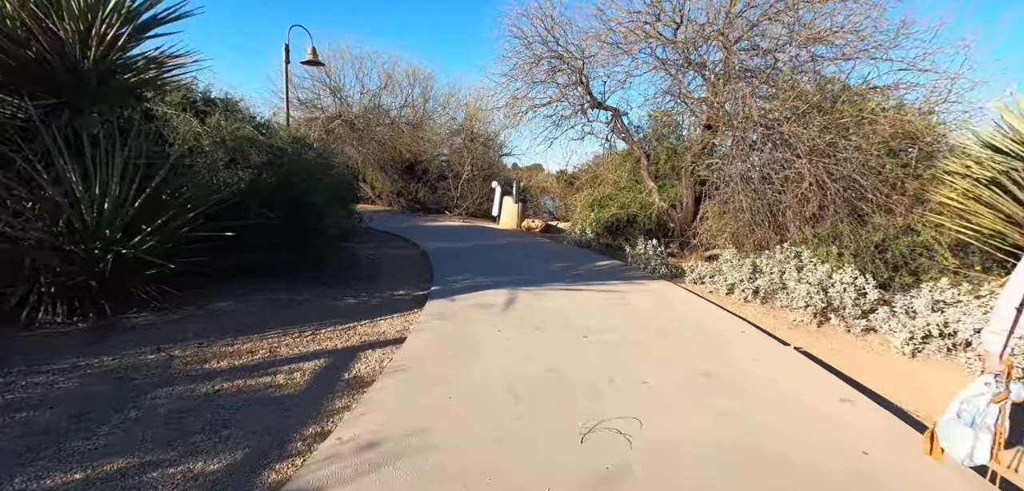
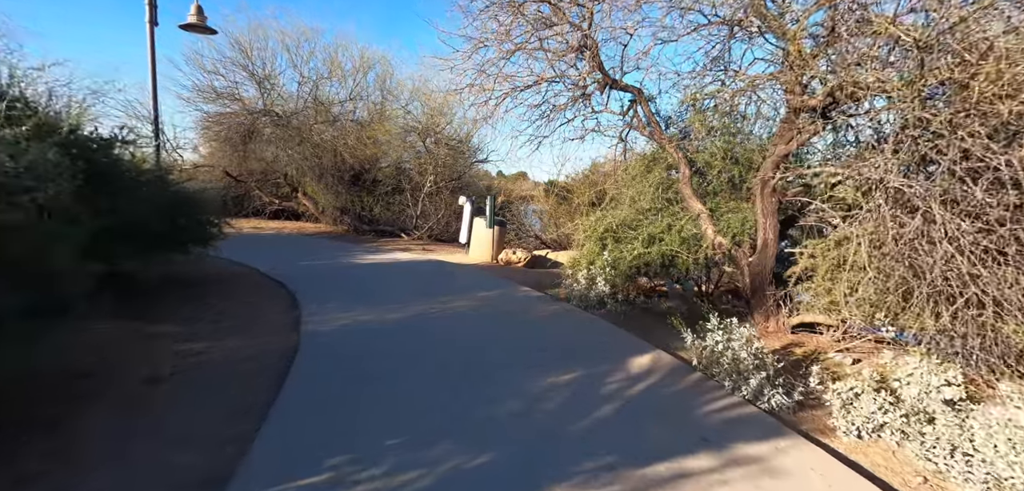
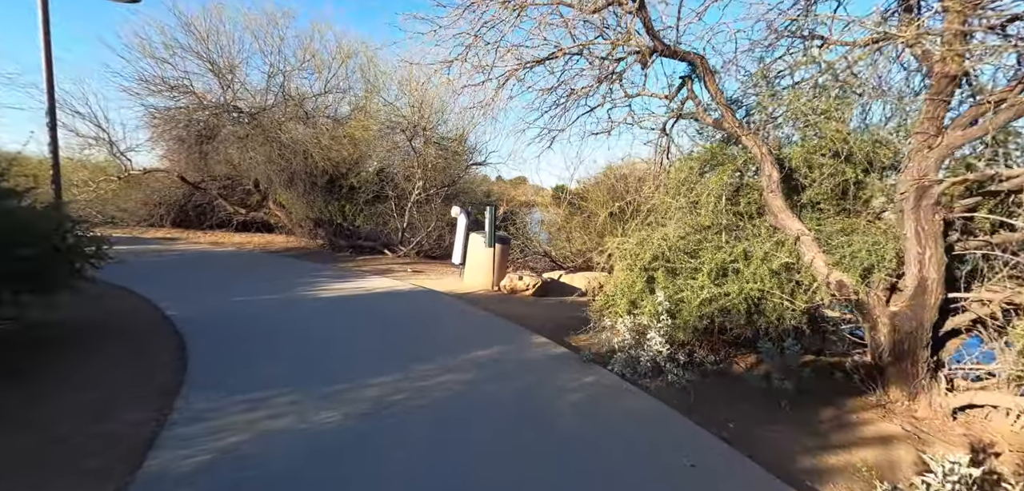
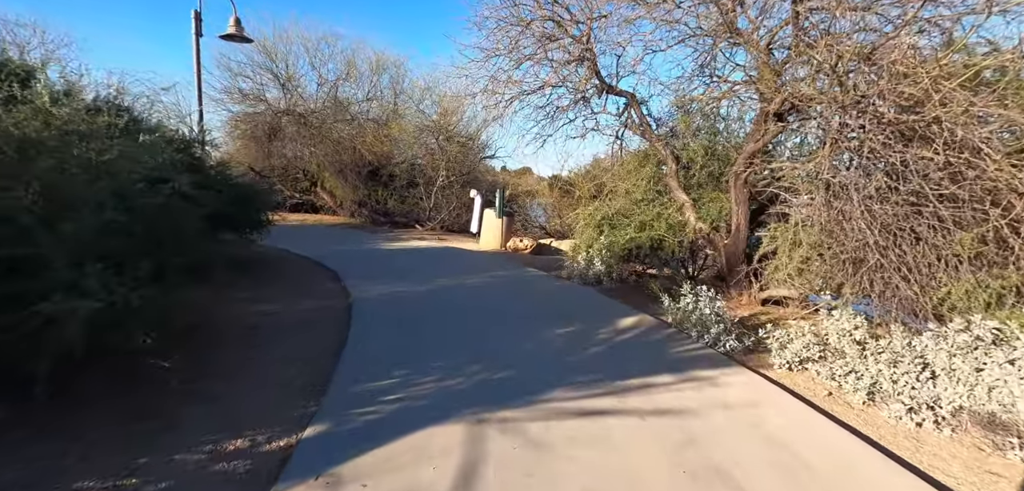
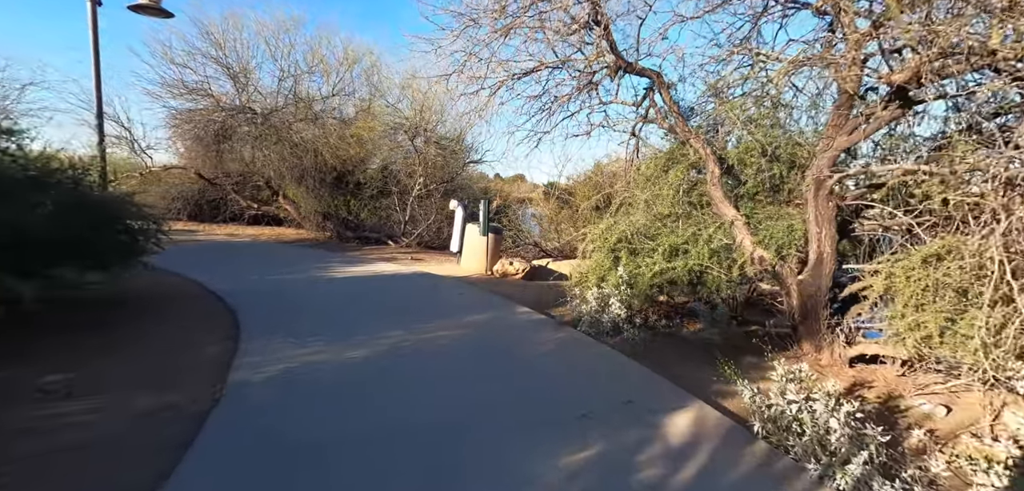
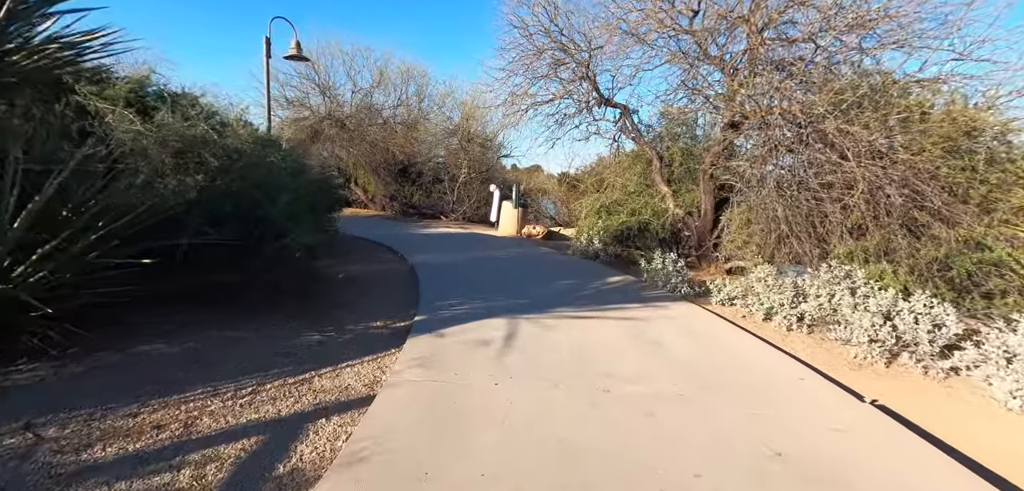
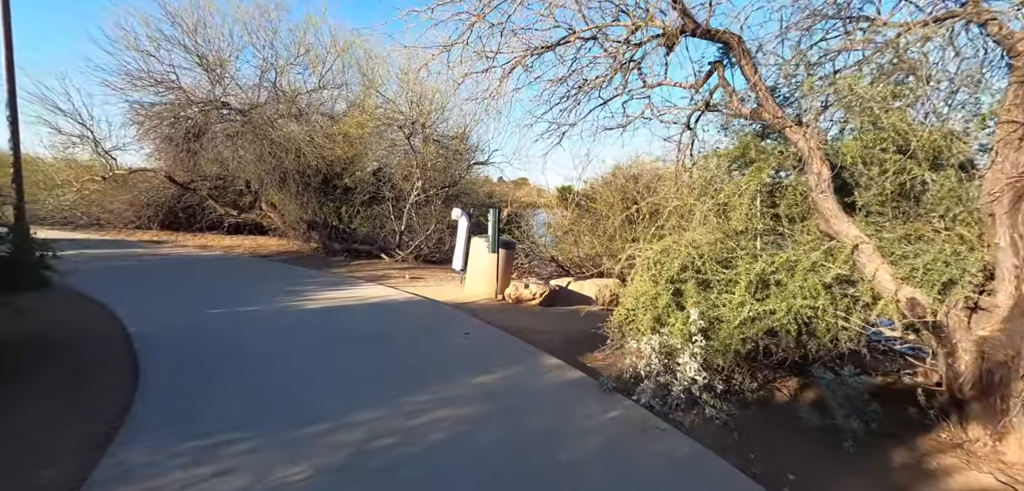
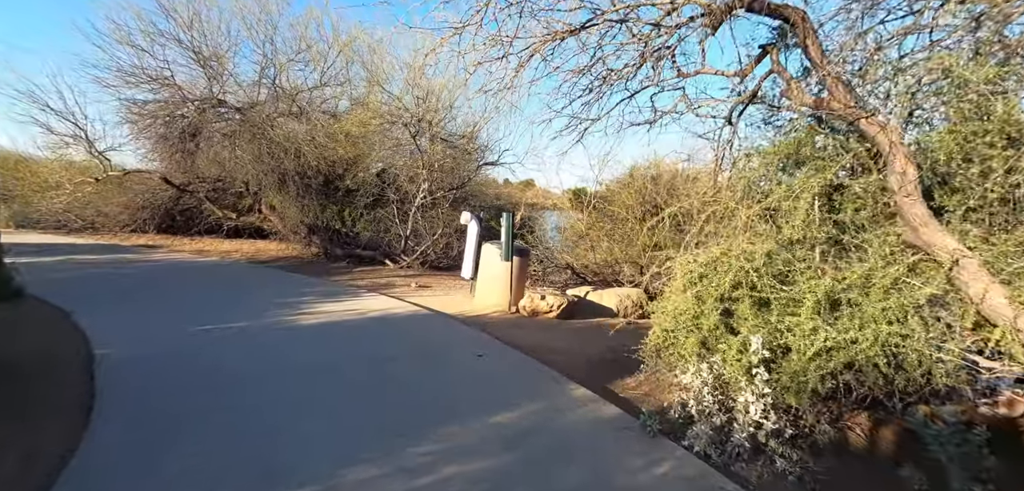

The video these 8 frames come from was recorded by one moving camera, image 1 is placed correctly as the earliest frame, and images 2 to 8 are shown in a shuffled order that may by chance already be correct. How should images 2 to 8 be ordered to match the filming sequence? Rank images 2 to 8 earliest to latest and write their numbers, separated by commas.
6, 4, 2, 5, 3, 7, 8
